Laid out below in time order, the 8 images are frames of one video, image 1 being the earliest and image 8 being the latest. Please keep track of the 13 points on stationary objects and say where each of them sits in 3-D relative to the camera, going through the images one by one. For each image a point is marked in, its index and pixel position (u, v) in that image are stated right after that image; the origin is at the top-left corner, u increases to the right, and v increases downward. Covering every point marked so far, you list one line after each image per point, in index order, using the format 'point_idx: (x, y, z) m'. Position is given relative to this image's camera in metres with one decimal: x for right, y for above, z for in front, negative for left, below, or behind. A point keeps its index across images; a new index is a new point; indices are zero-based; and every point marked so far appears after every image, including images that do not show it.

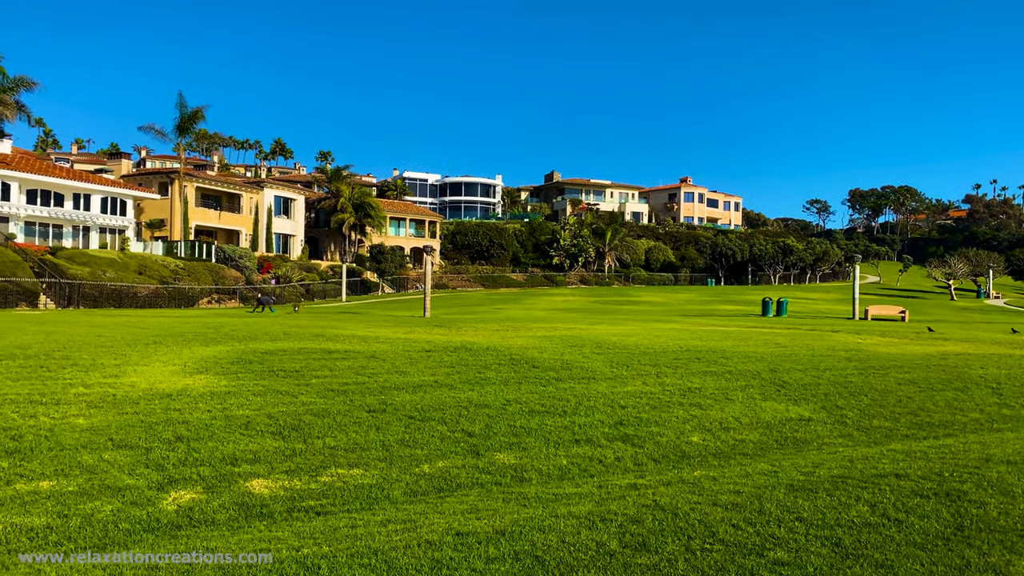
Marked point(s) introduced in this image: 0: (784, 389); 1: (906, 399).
0: (+4.6, -1.7, +14.5) m
1: (+6.8, -1.9, +14.6) m
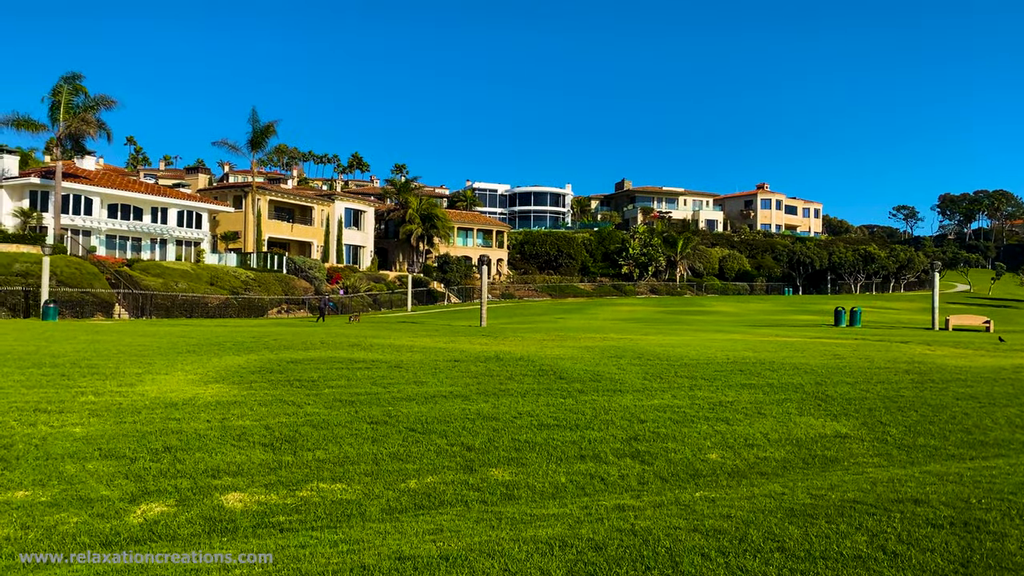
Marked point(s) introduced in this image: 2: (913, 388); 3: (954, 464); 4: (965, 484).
0: (+5.0, -1.9, +13.6) m
1: (+7.2, -2.0, +13.5) m
2: (+7.4, -1.9, +15.6) m
3: (+5.2, -2.1, +9.9) m
4: (+4.4, -1.9, +8.1) m
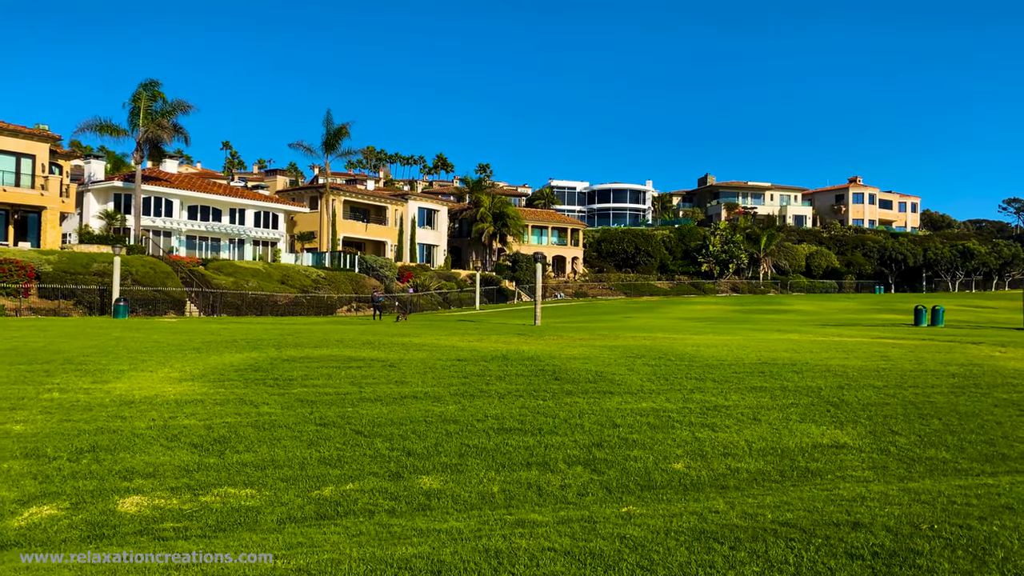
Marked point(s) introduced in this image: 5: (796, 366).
0: (+4.8, -1.8, +12.5) m
1: (+6.9, -2.0, +12.2) m
2: (+7.3, -1.8, +14.2) m
3: (+4.5, -2.0, +8.8) m
4: (+3.6, -1.8, +7.1) m
5: (+5.8, -1.6, +17.1) m
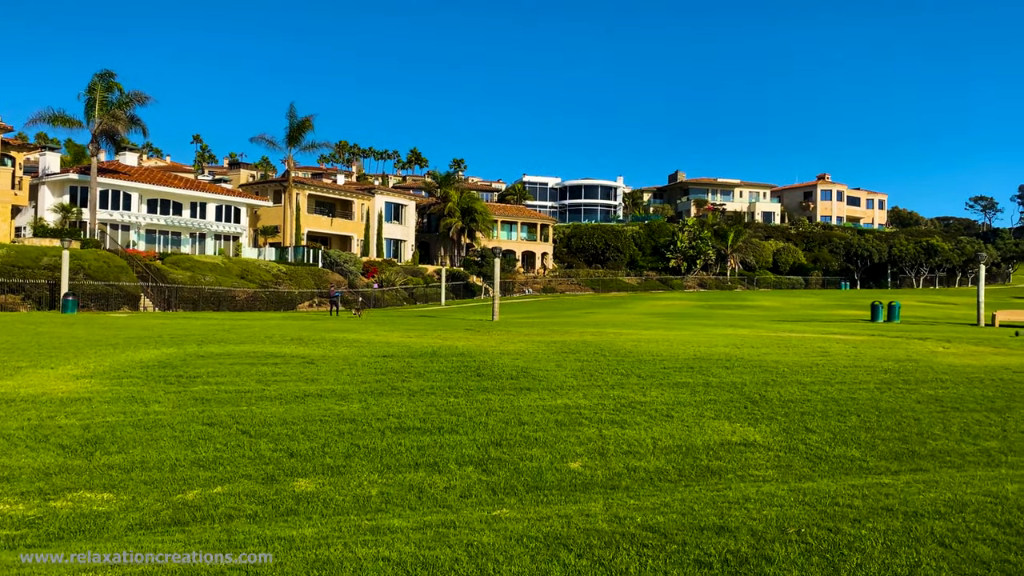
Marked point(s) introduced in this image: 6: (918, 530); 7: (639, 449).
0: (+3.5, -1.7, +12.3) m
1: (+5.7, -1.9, +12.0) m
2: (+6.0, -1.7, +14.1) m
3: (+3.4, -1.9, +8.6) m
4: (+2.5, -1.8, +6.9) m
5: (+4.4, -1.5, +16.9) m
6: (+2.9, -1.7, +6.1) m
7: (+1.5, -1.9, +9.8) m
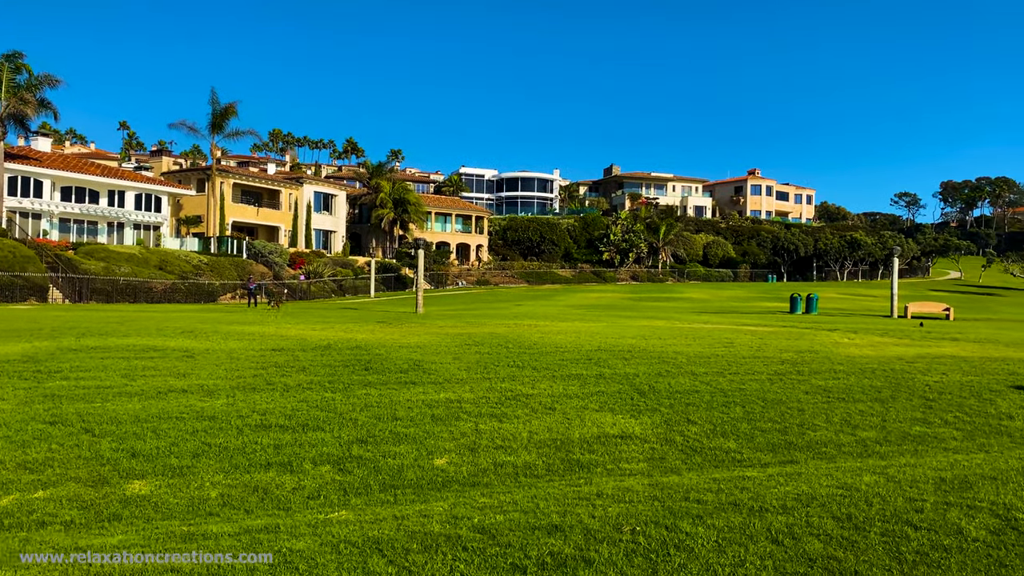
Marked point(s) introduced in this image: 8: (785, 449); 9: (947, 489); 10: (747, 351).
0: (+1.8, -1.6, +12.2) m
1: (+4.0, -1.8, +12.0) m
2: (+4.2, -1.6, +14.1) m
3: (+2.0, -1.8, +8.4) m
4: (+1.2, -1.7, +6.7) m
5: (+2.4, -1.3, +16.8) m
6: (+1.7, -1.7, +5.9) m
7: (0.0, -1.8, +9.5) m
8: (+3.3, -1.9, +10.1) m
9: (+3.7, -1.7, +7.2) m
10: (+5.2, -1.4, +18.6) m
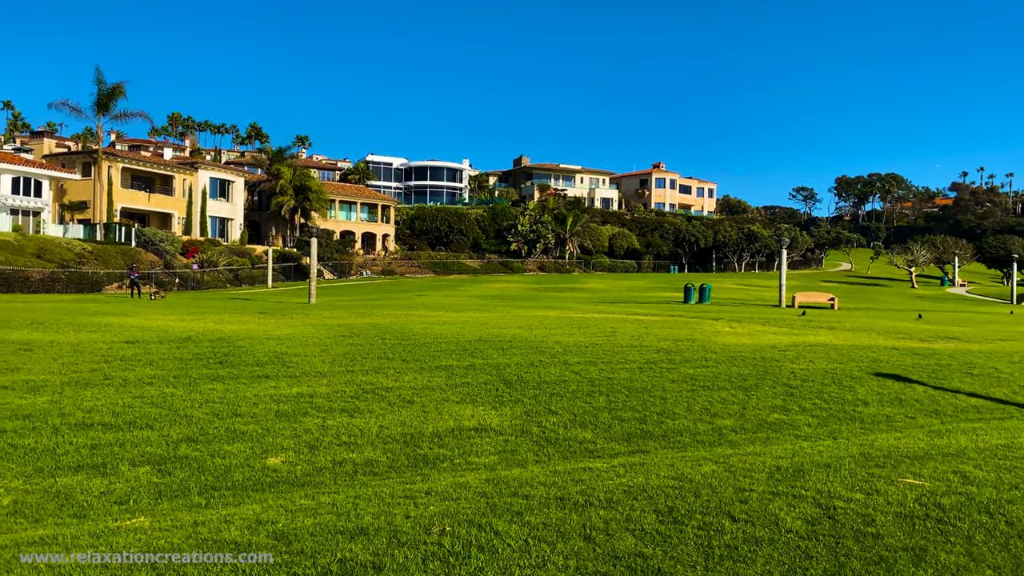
0: (-0.1, -1.4, +11.9) m
1: (+2.1, -1.6, +12.0) m
2: (+2.1, -1.4, +14.1) m
3: (+0.4, -1.7, +8.2) m
4: (-0.1, -1.6, +6.4) m
5: (0.0, -1.1, +16.6) m
6: (+0.4, -1.6, +5.7) m
7: (-1.7, -1.6, +9.1) m
8: (+1.5, -1.8, +10.0) m
9: (+2.3, -1.6, +7.2) m
10: (+2.5, -1.2, +18.6) m
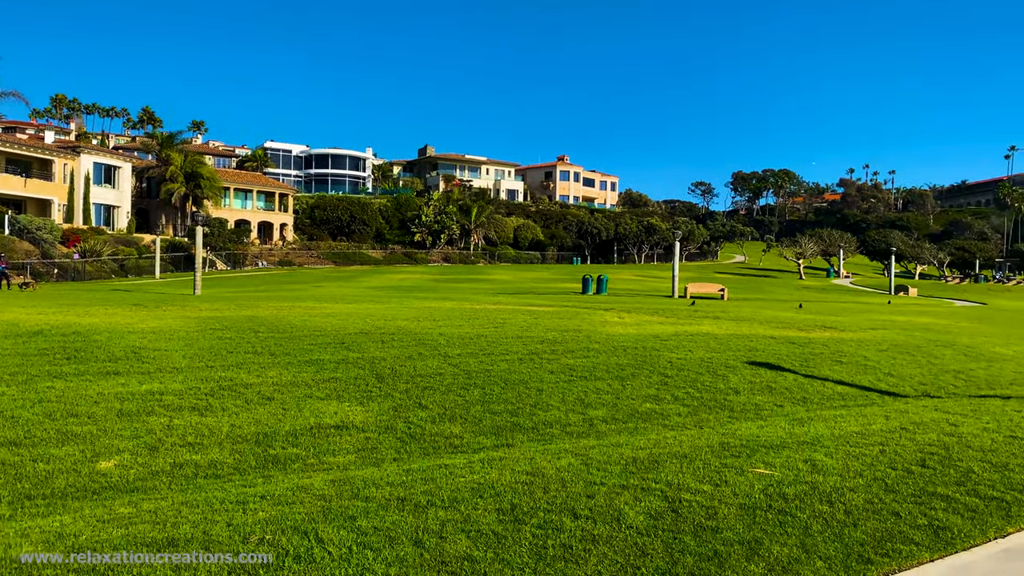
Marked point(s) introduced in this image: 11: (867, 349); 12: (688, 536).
0: (-1.9, -1.3, +11.5) m
1: (+0.3, -1.5, +11.9) m
2: (0.0, -1.2, +14.0) m
3: (-0.9, -1.6, +7.9) m
4: (-1.3, -1.5, +6.0) m
5: (-2.3, -0.9, +16.2) m
6: (-0.7, -1.5, +5.4) m
7: (-3.1, -1.5, +8.6) m
8: (0.0, -1.7, +9.8) m
9: (+1.0, -1.5, +7.1) m
10: (0.0, -1.0, +18.5) m
11: (+7.7, -1.3, +18.4) m
12: (+1.1, -1.6, +5.3) m
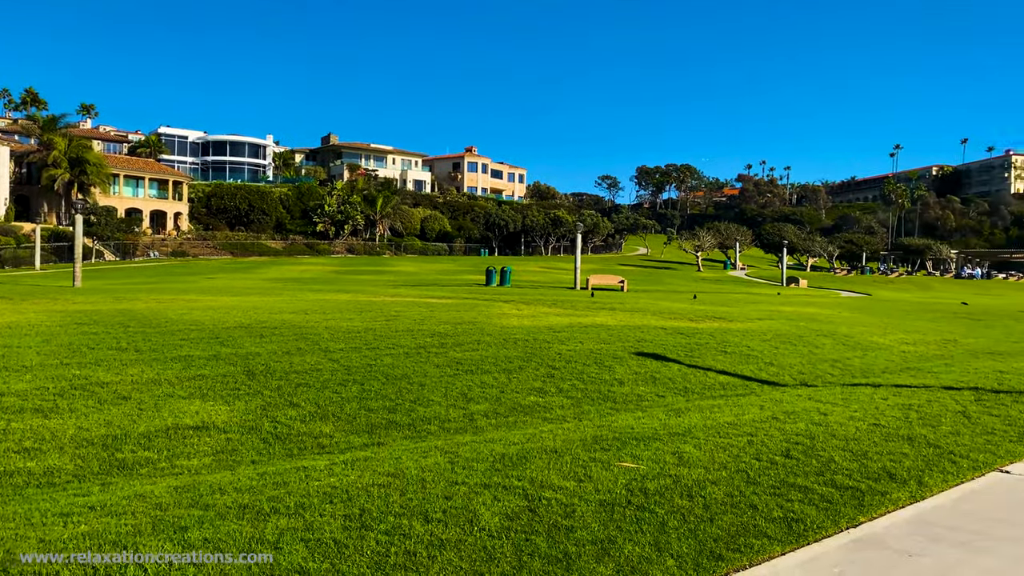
0: (-3.5, -1.2, +11.0) m
1: (-1.3, -1.4, +11.6) m
2: (-1.8, -1.1, +13.6) m
3: (-2.1, -1.6, +7.5) m
4: (-2.3, -1.5, +5.6) m
5: (-4.4, -0.8, +15.6) m
6: (-1.6, -1.5, +5.0) m
7: (-4.3, -1.5, +7.9) m
8: (-1.4, -1.6, +9.5) m
9: (-0.1, -1.5, +6.9) m
10: (-2.3, -0.8, +18.1) m
11: (+5.3, -1.2, +18.8) m
12: (+0.2, -1.5, +5.2) m
